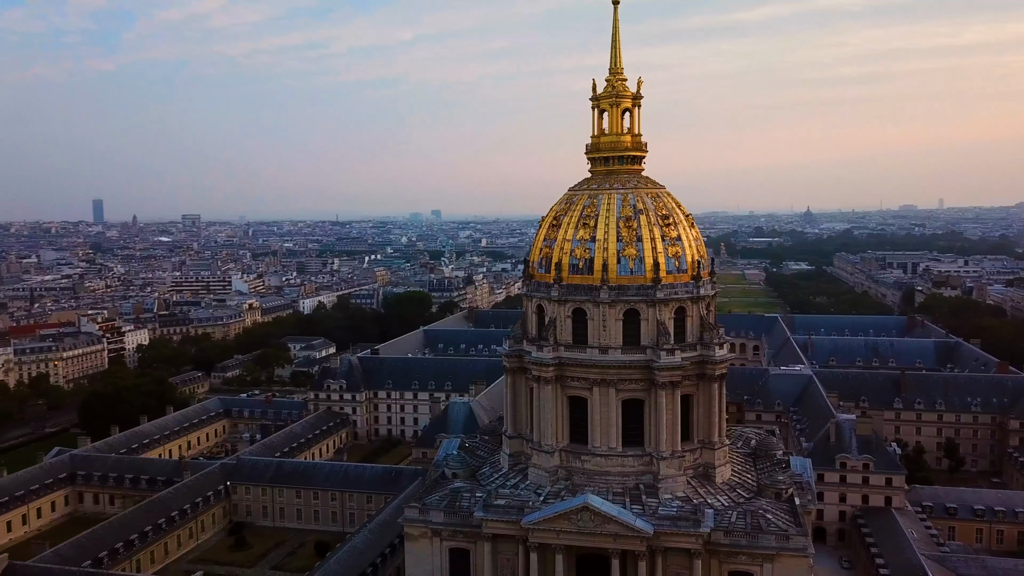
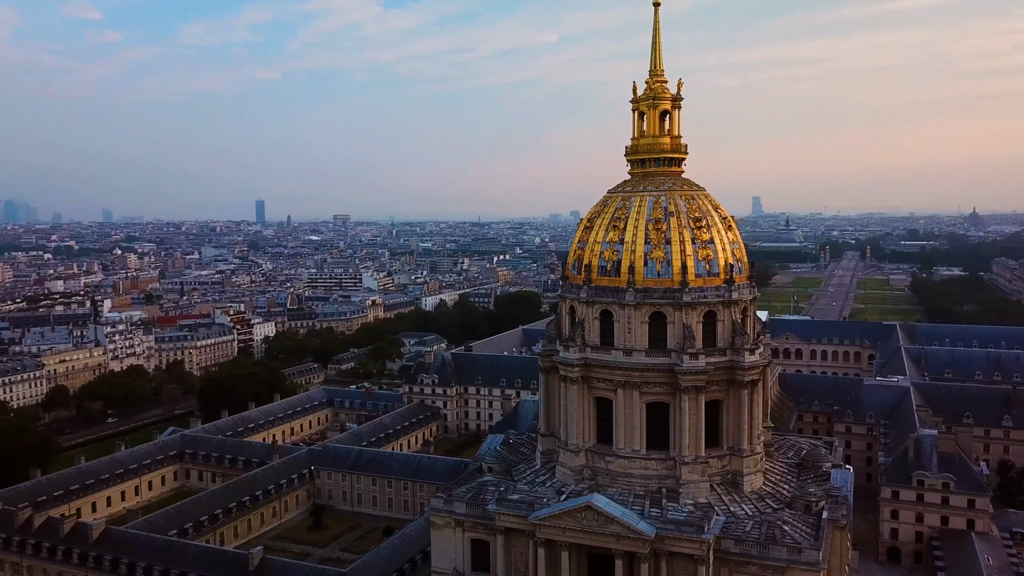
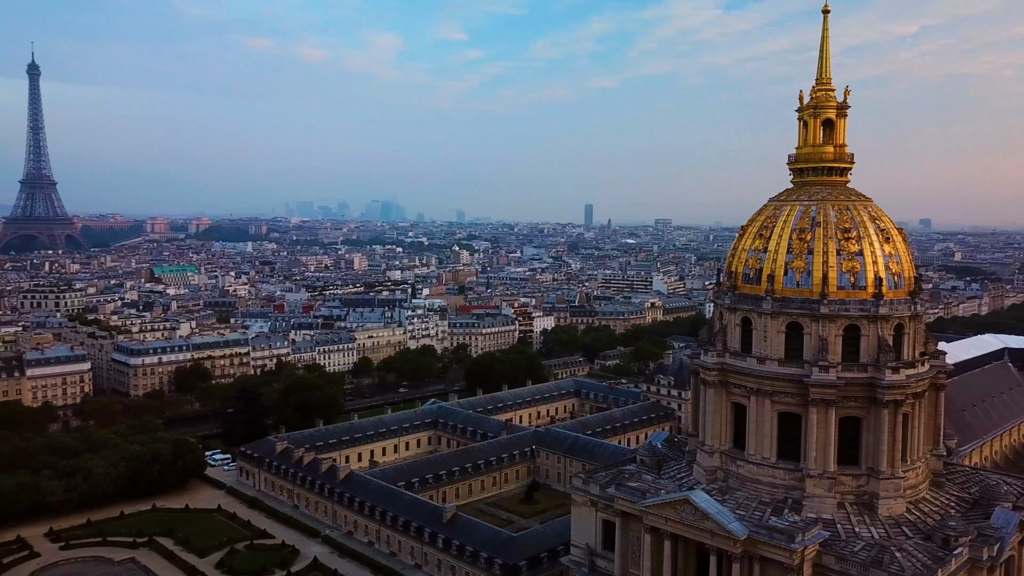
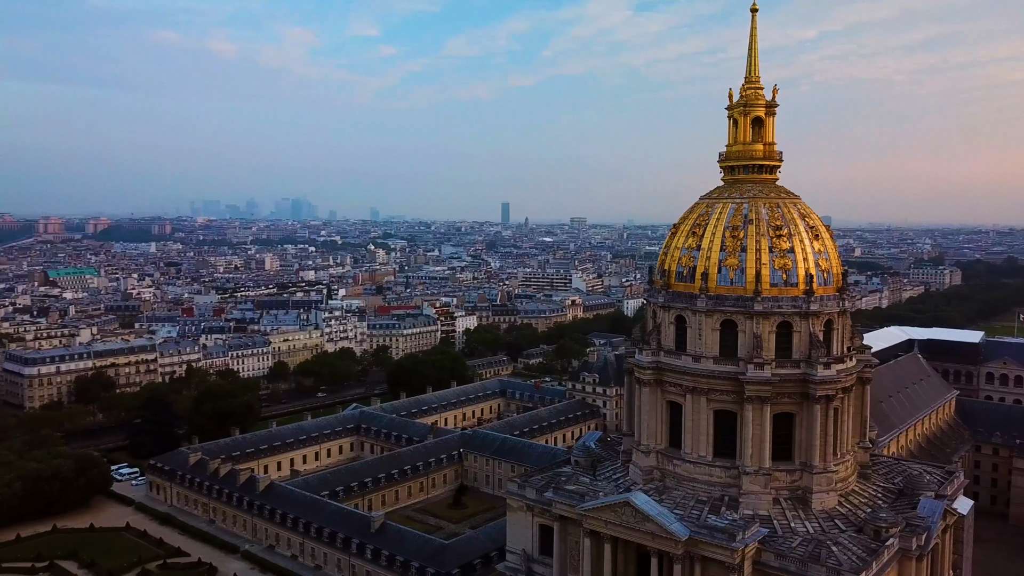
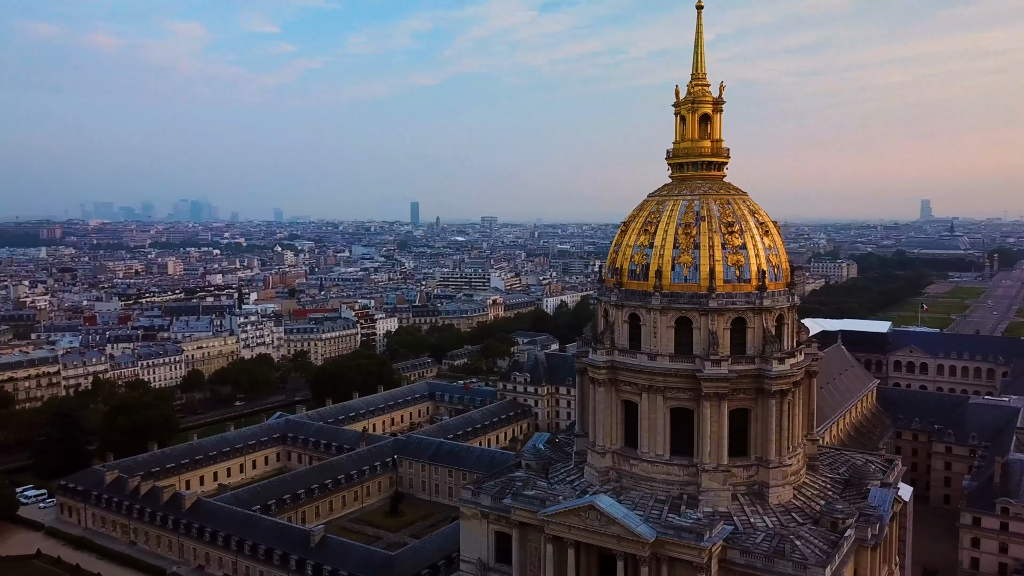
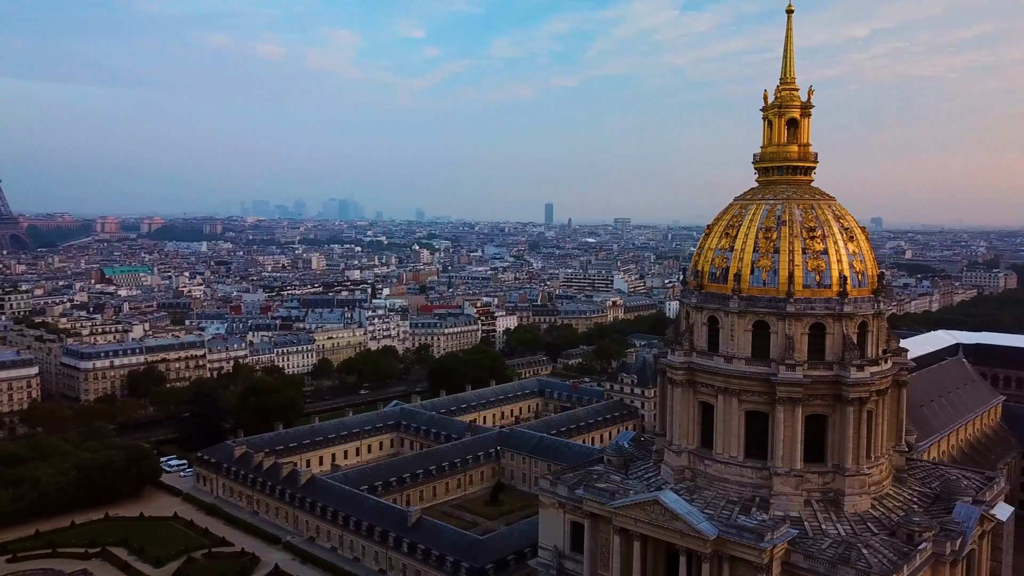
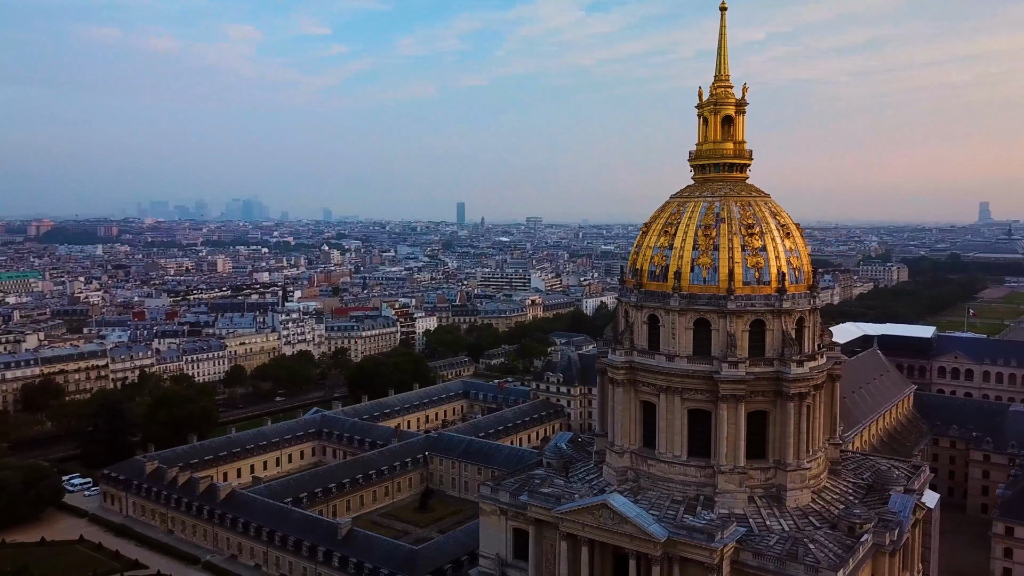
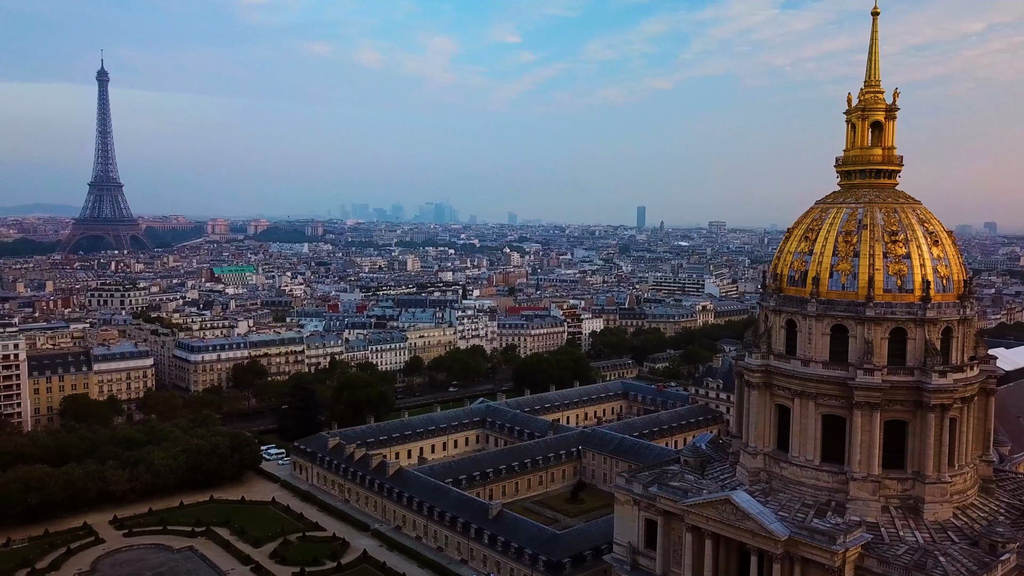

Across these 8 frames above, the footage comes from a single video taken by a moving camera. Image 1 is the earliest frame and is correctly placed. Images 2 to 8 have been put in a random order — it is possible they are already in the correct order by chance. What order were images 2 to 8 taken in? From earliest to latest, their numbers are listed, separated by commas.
2, 5, 7, 4, 6, 3, 8
